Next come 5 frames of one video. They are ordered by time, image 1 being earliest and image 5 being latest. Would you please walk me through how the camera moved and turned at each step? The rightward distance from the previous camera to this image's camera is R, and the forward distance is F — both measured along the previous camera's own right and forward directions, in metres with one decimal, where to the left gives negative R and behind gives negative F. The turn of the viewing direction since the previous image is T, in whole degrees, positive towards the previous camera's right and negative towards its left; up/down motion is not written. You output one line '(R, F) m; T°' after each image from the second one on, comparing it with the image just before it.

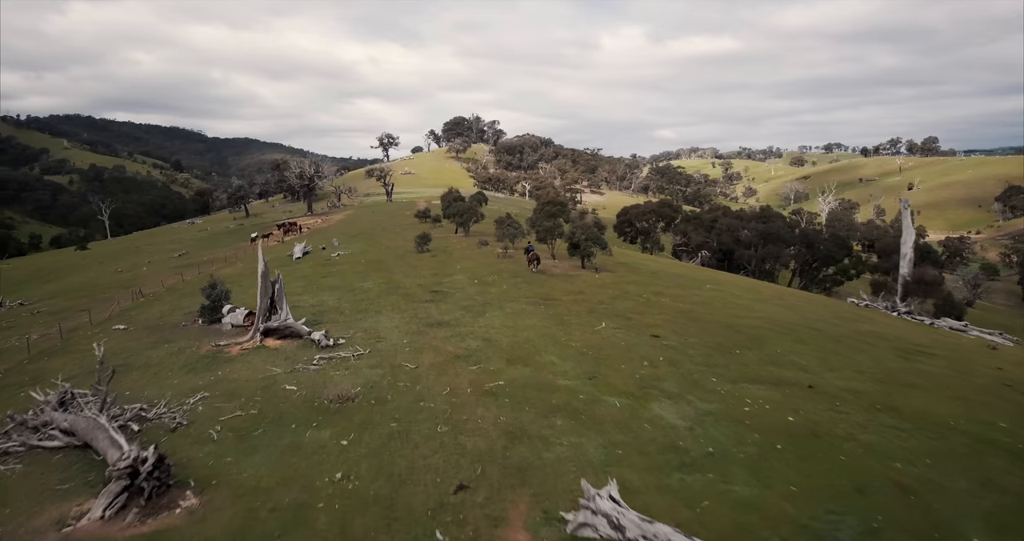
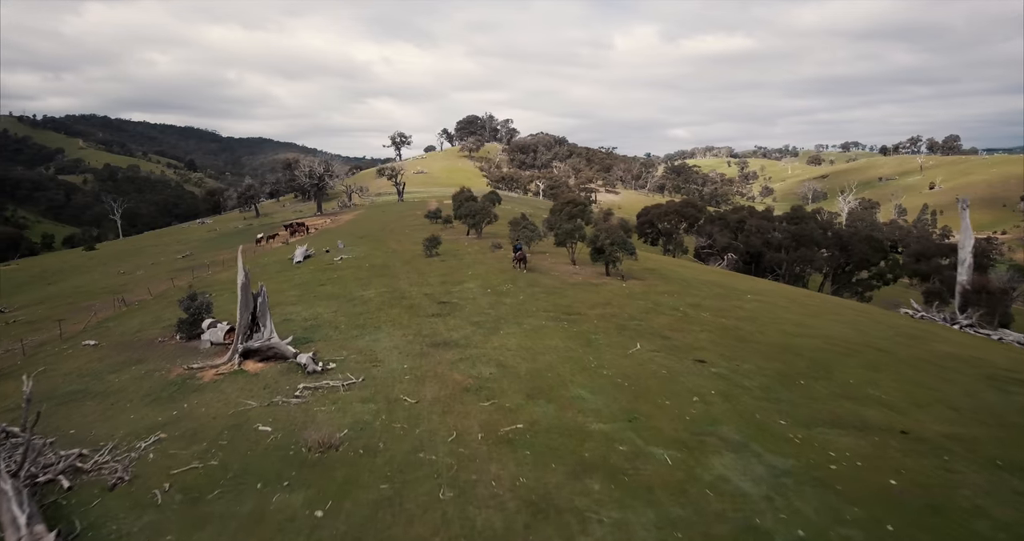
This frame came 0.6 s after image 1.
(-0.2, +4.4) m; -1°
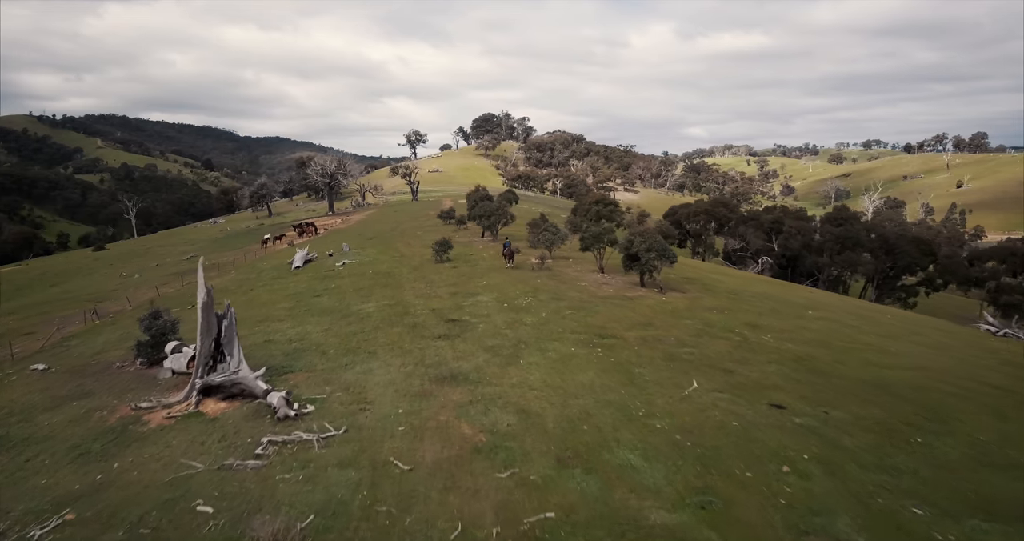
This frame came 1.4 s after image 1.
(-0.2, +5.4) m; -1°
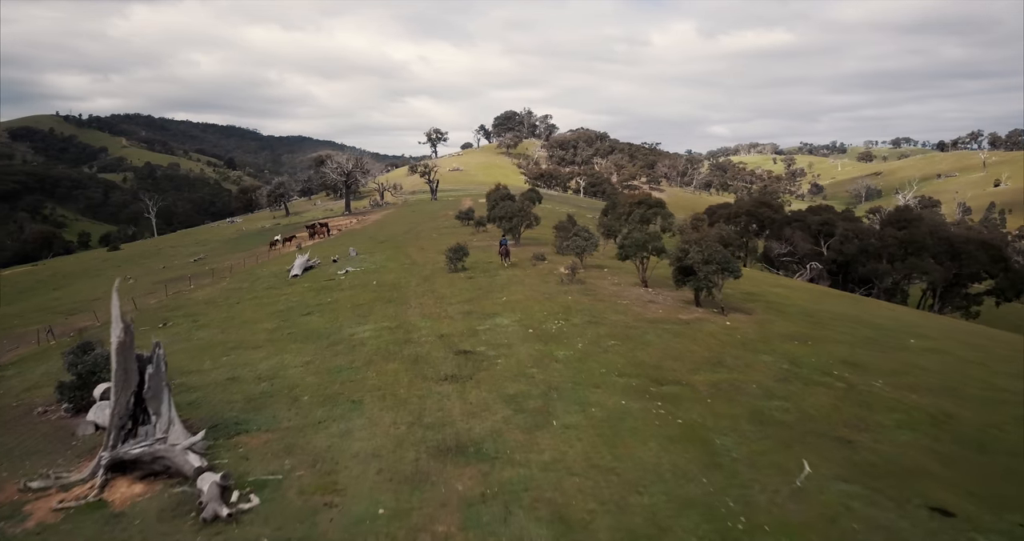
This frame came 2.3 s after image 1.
(-0.2, +6.3) m; -2°
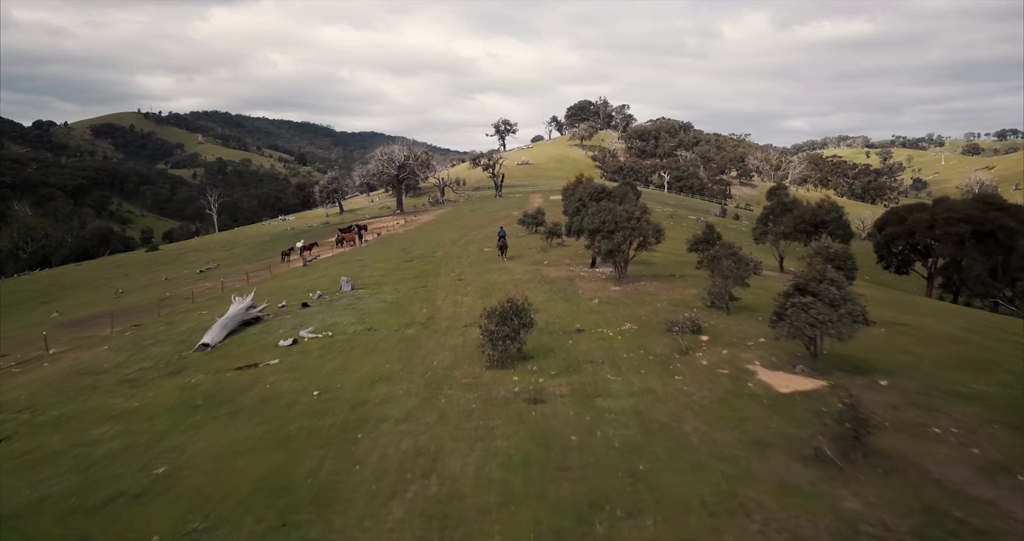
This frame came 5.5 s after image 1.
(-1.3, +23.7) m; -5°
